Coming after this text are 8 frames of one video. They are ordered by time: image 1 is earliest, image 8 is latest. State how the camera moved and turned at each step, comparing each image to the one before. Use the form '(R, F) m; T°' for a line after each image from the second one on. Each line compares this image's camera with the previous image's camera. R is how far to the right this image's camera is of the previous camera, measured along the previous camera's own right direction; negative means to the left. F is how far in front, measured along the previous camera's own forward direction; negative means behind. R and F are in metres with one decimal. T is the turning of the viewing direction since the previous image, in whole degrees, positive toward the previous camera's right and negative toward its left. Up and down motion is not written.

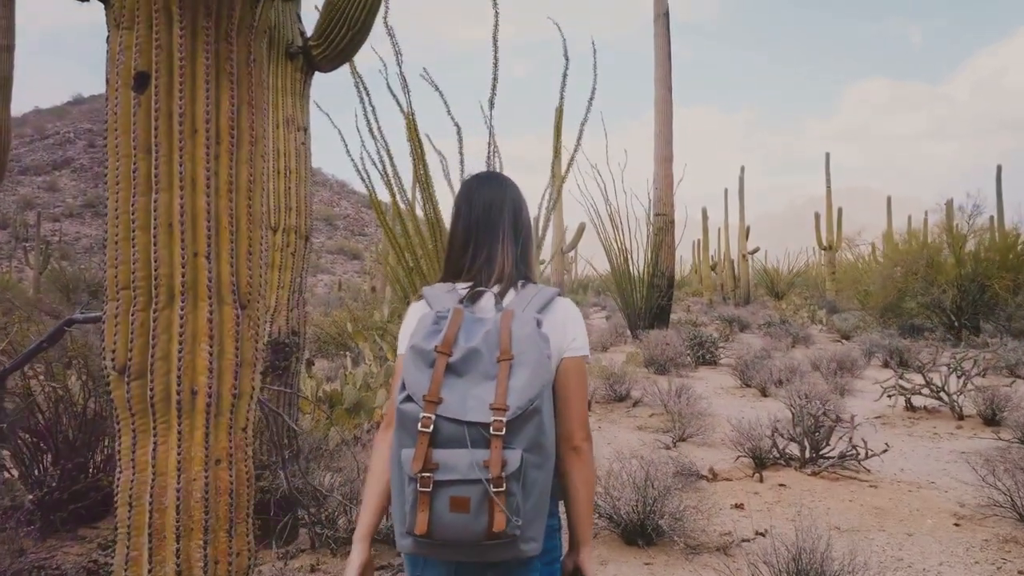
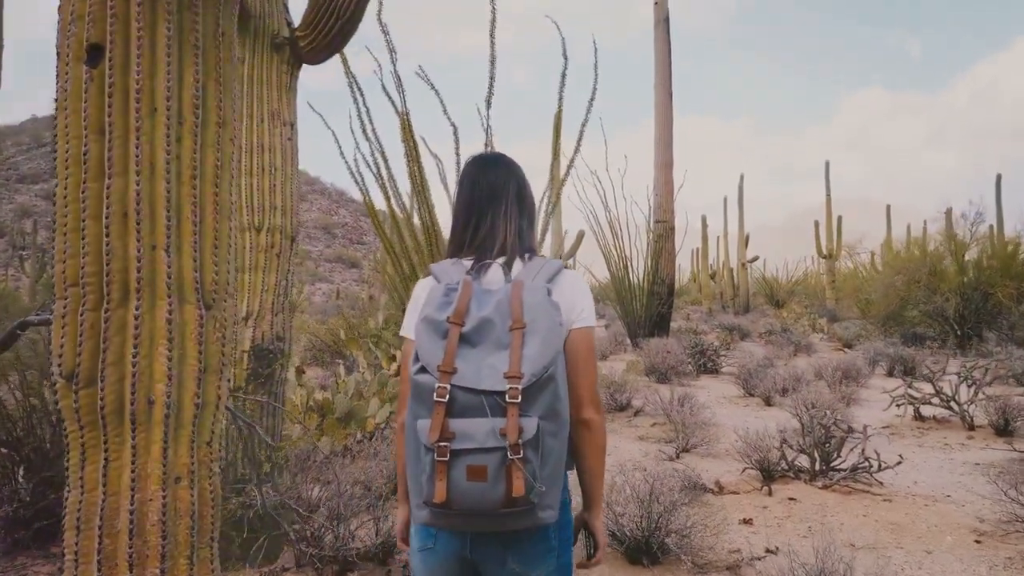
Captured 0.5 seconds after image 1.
(0.0, +0.2) m; 0°
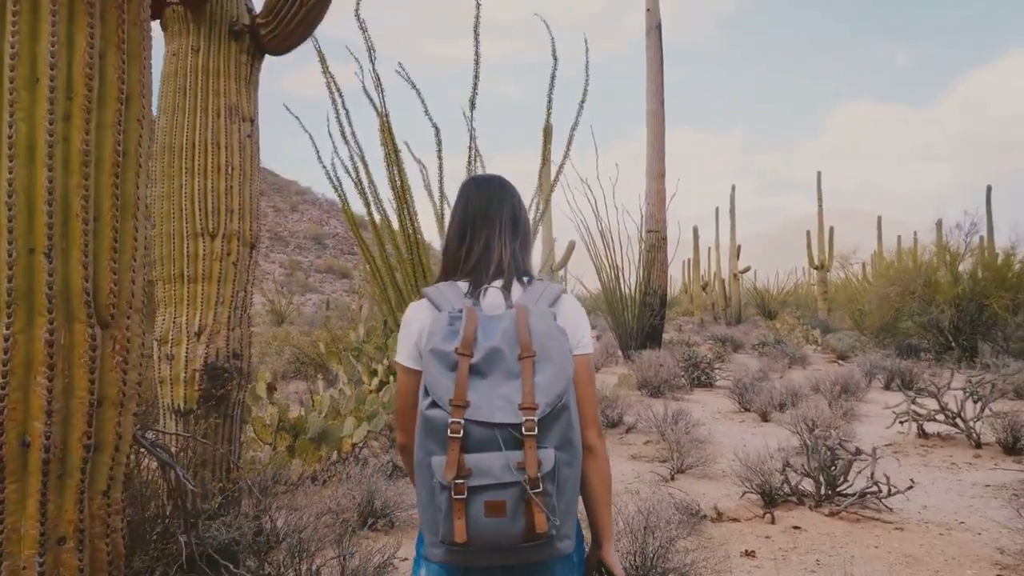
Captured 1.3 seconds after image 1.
(0.0, +0.3) m; +1°
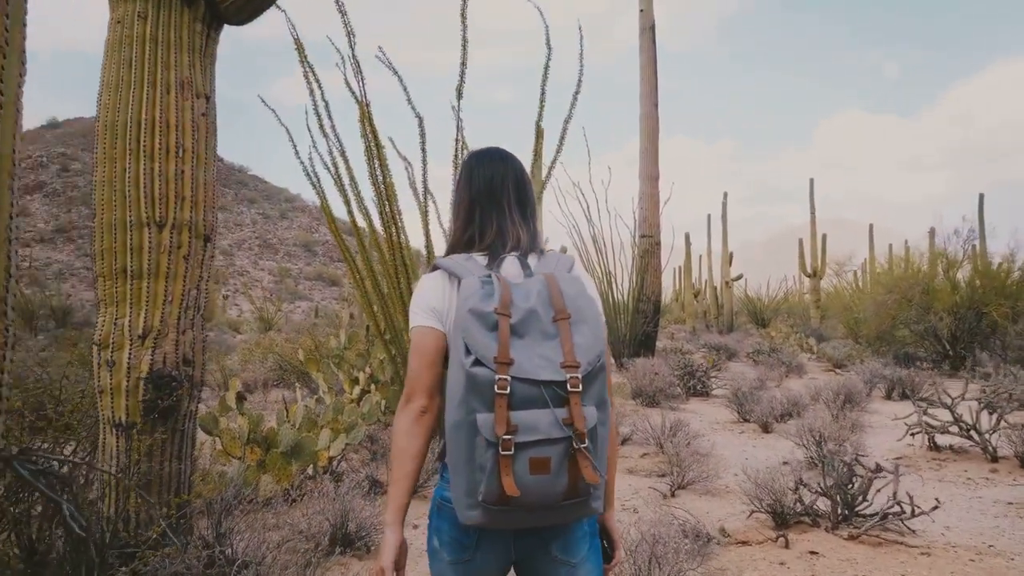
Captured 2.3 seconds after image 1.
(0.0, +0.3) m; +1°
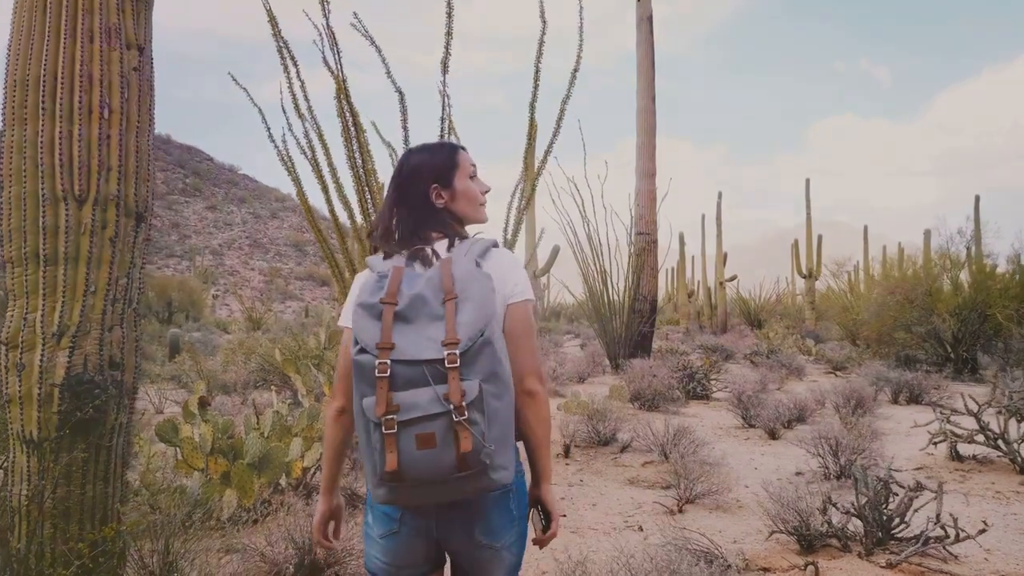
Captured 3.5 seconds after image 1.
(0.0, +0.4) m; +1°
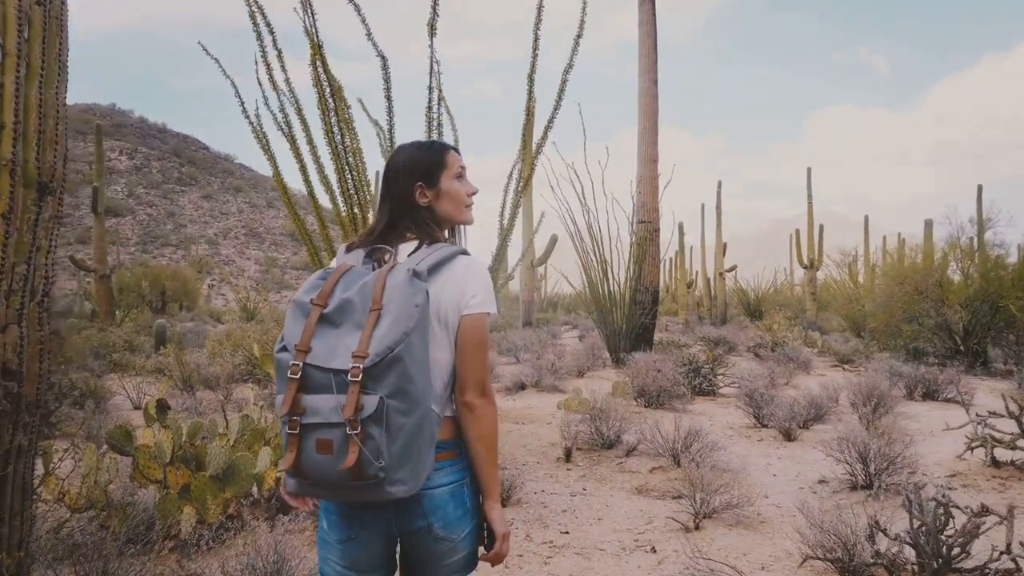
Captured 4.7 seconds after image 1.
(0.0, +0.4) m; 0°
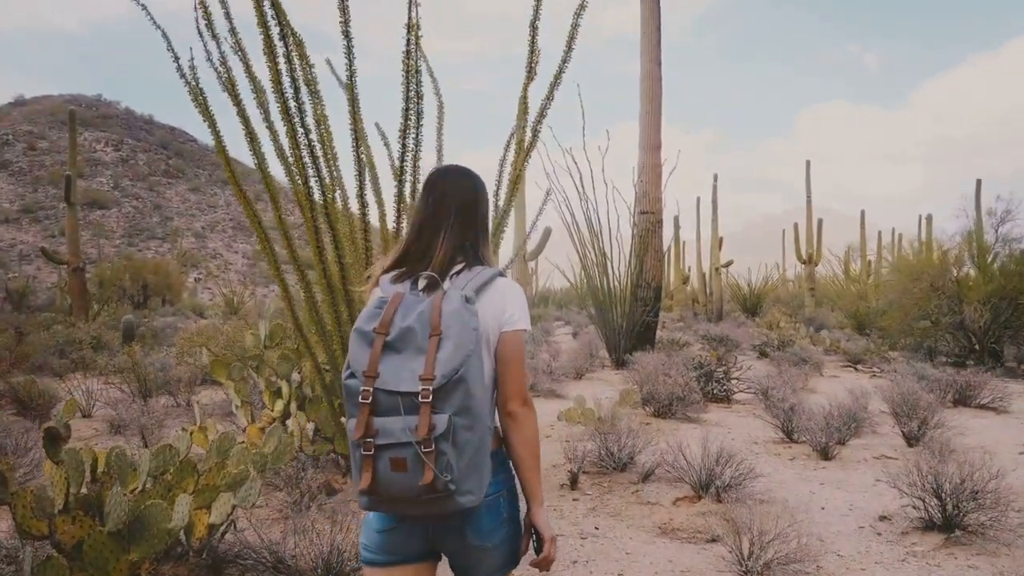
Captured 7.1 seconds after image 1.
(0.0, +0.8) m; +1°
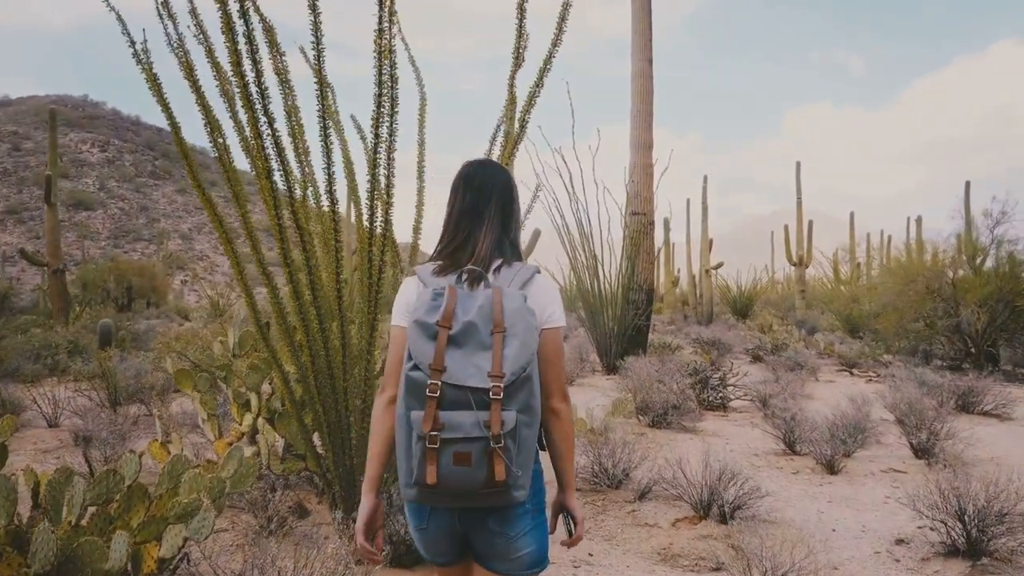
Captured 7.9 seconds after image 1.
(0.0, +0.3) m; +1°
